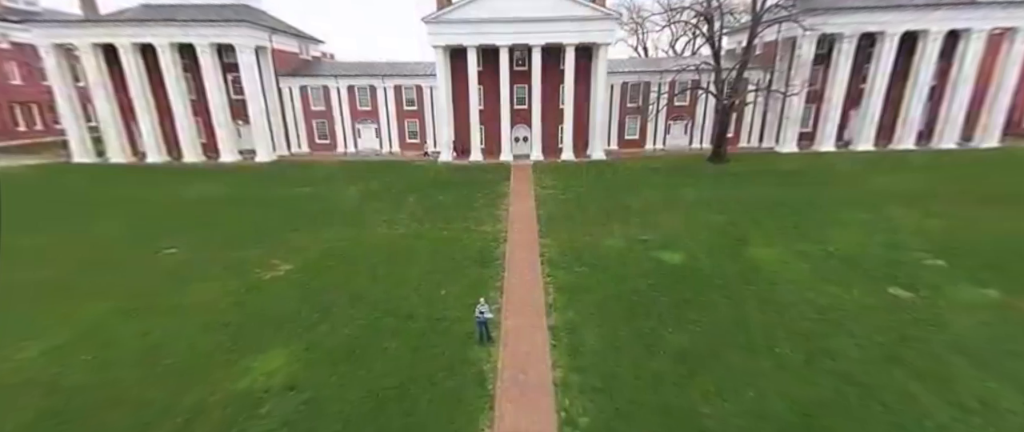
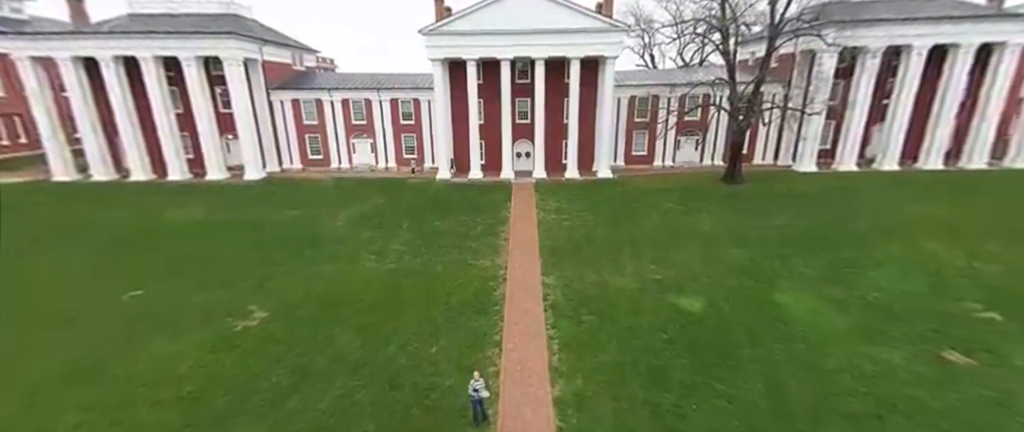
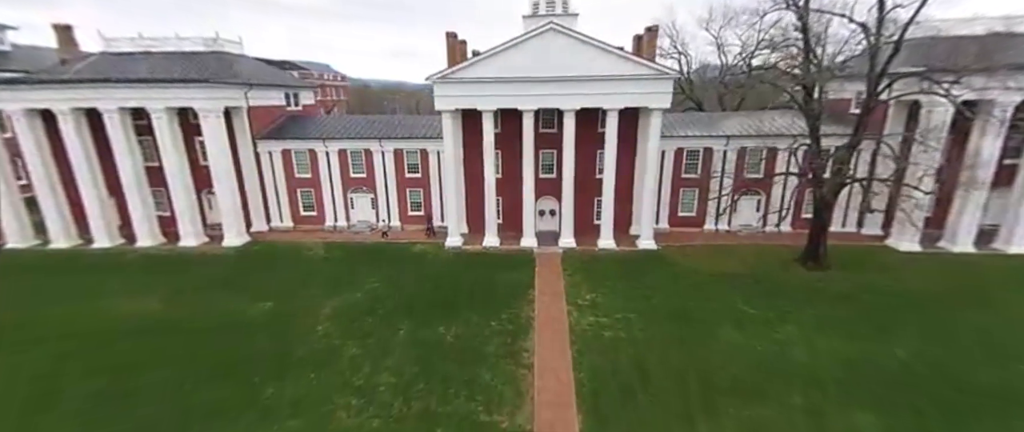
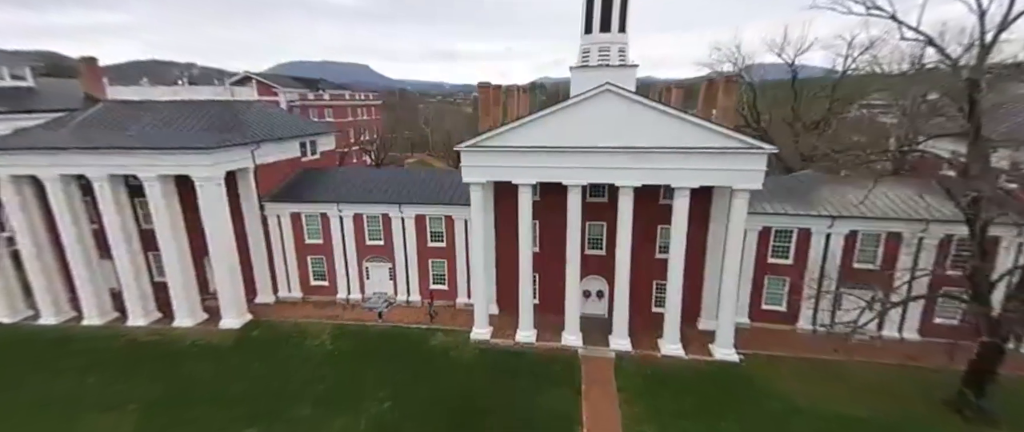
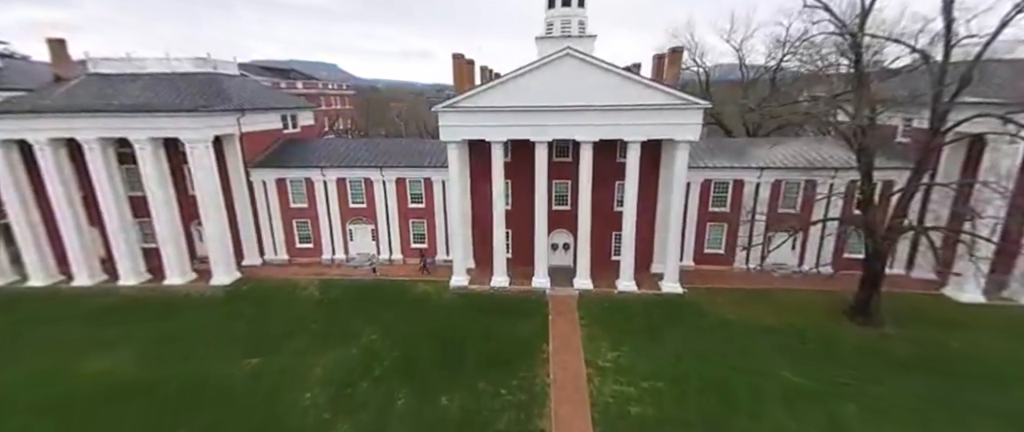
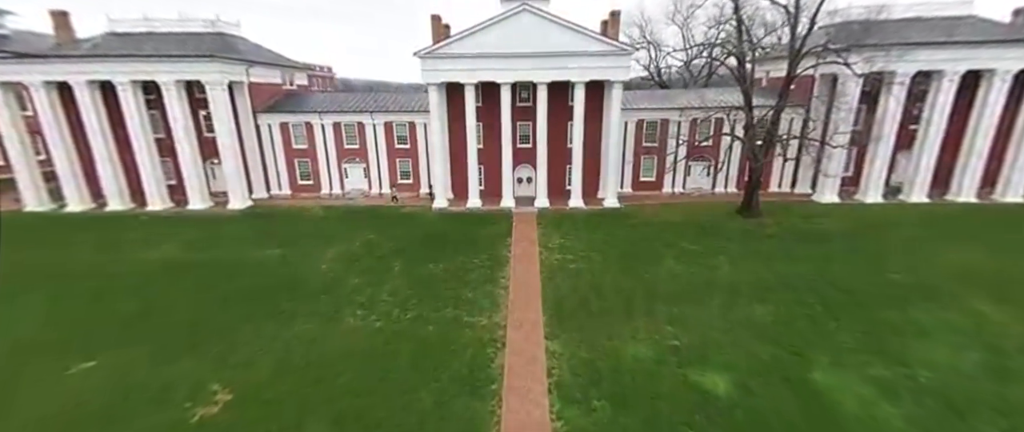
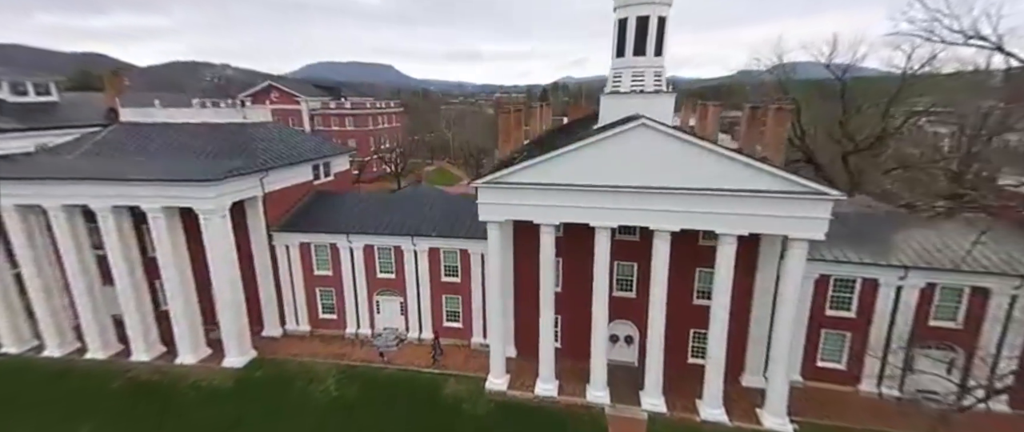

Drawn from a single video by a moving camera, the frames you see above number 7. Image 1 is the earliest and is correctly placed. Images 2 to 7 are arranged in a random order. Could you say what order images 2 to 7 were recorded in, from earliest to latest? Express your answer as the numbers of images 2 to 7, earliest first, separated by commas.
2, 6, 3, 5, 4, 7
